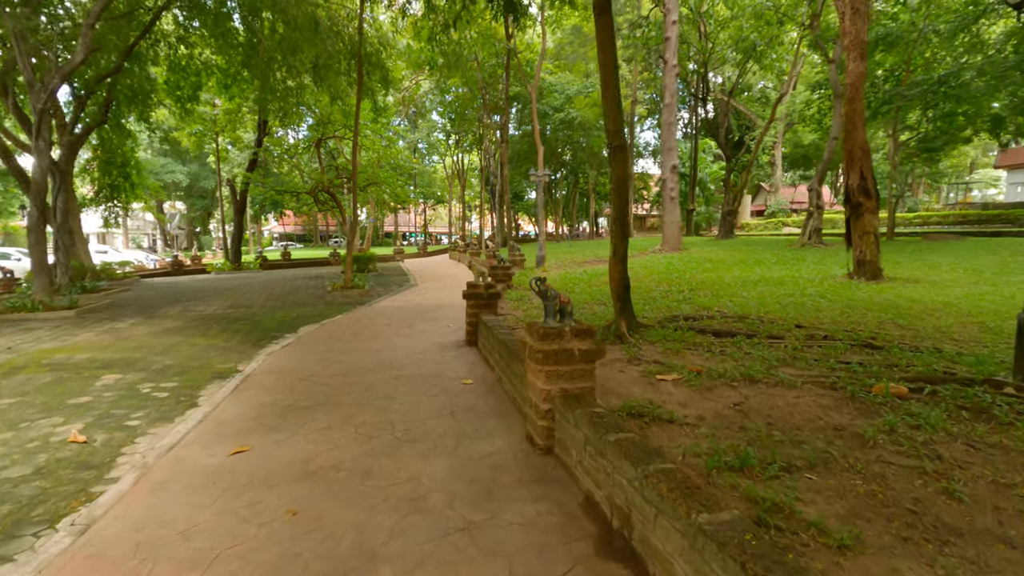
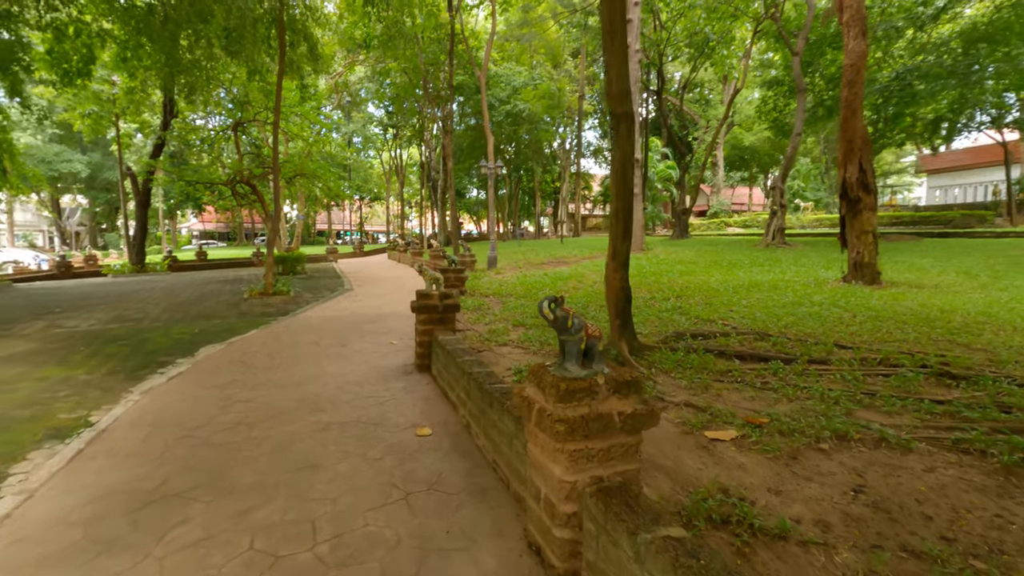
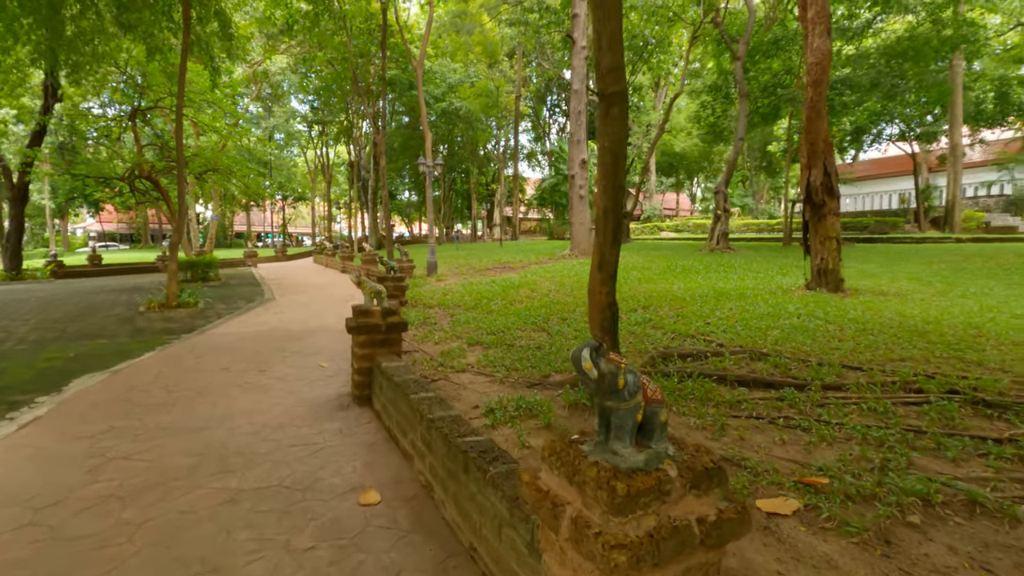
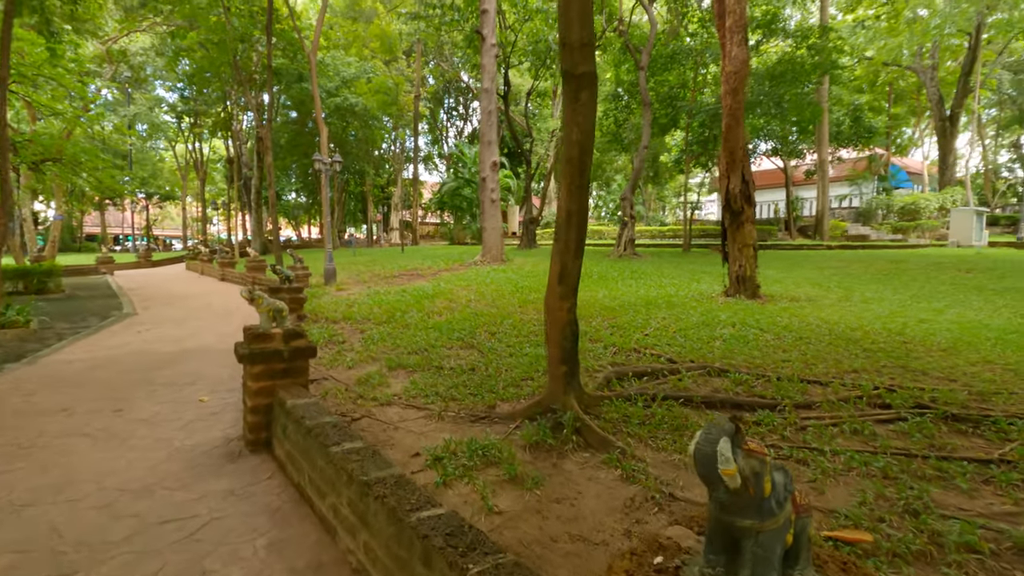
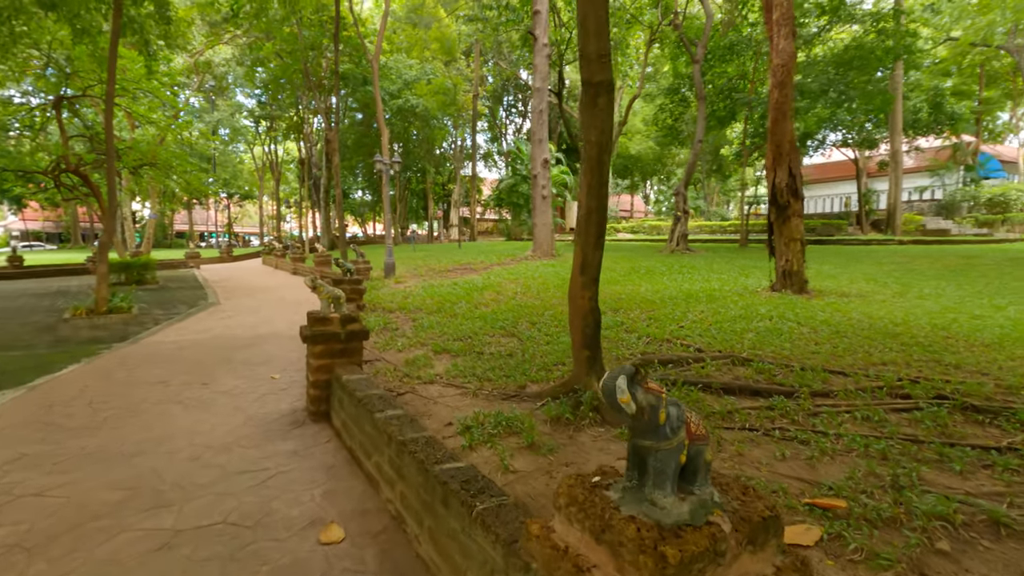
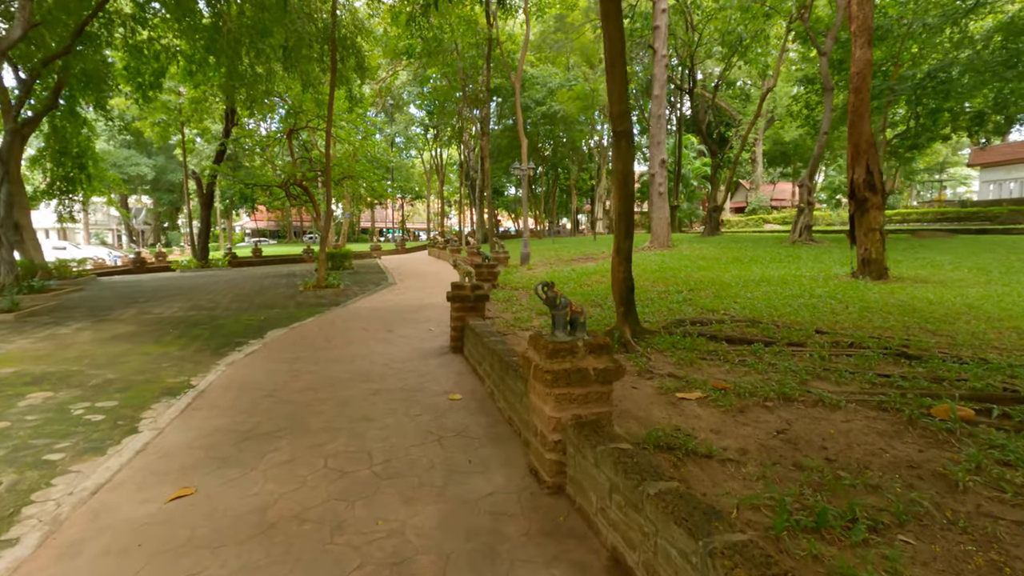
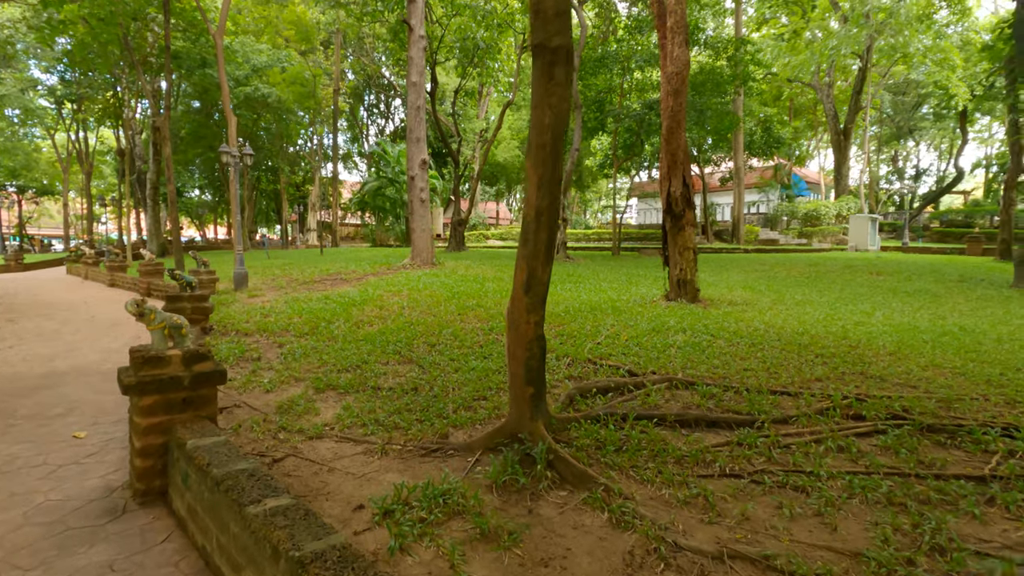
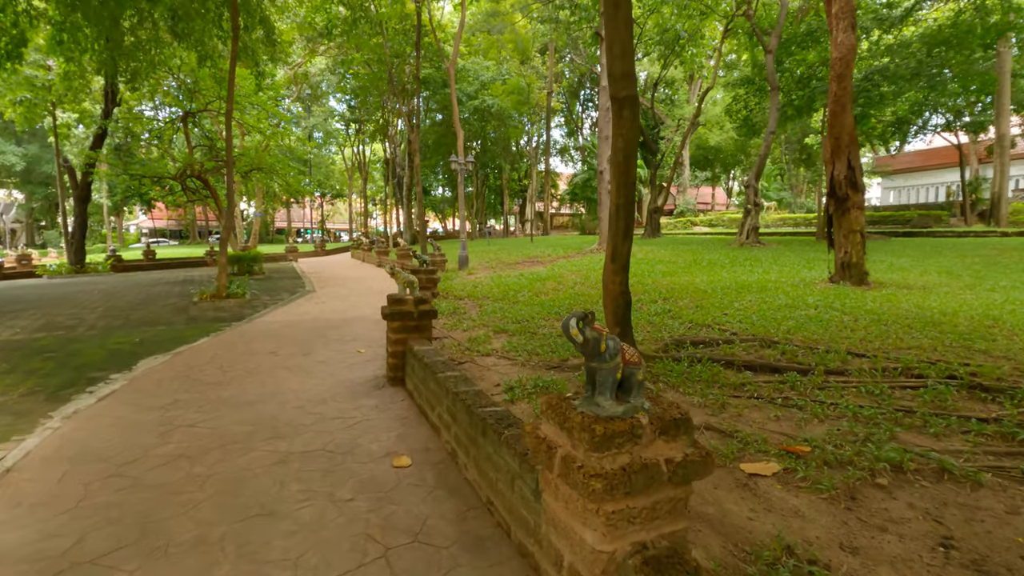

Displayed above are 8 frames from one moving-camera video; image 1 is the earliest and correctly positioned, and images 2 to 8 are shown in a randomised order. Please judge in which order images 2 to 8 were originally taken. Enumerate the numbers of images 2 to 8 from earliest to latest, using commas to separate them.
6, 2, 8, 3, 5, 4, 7
